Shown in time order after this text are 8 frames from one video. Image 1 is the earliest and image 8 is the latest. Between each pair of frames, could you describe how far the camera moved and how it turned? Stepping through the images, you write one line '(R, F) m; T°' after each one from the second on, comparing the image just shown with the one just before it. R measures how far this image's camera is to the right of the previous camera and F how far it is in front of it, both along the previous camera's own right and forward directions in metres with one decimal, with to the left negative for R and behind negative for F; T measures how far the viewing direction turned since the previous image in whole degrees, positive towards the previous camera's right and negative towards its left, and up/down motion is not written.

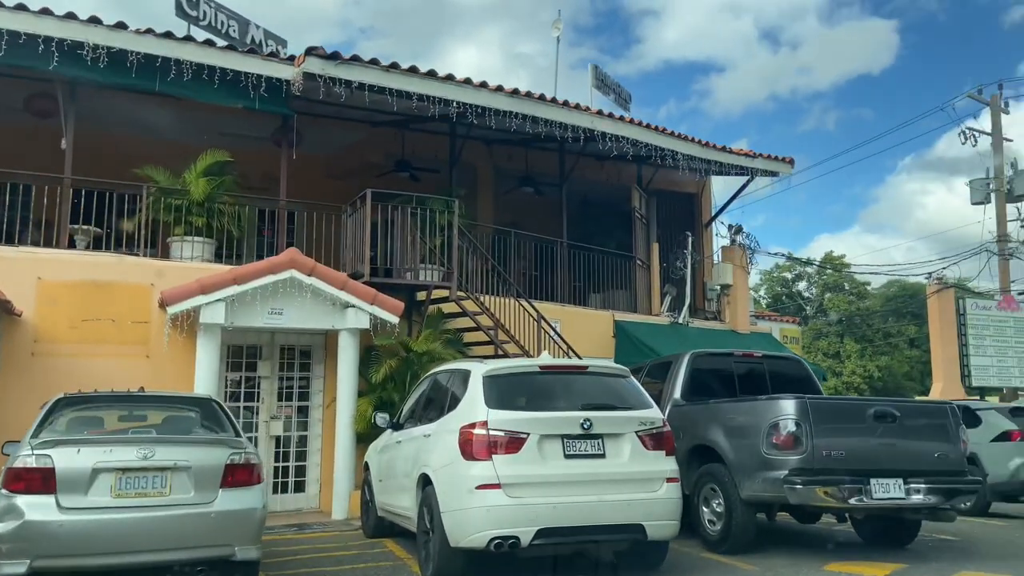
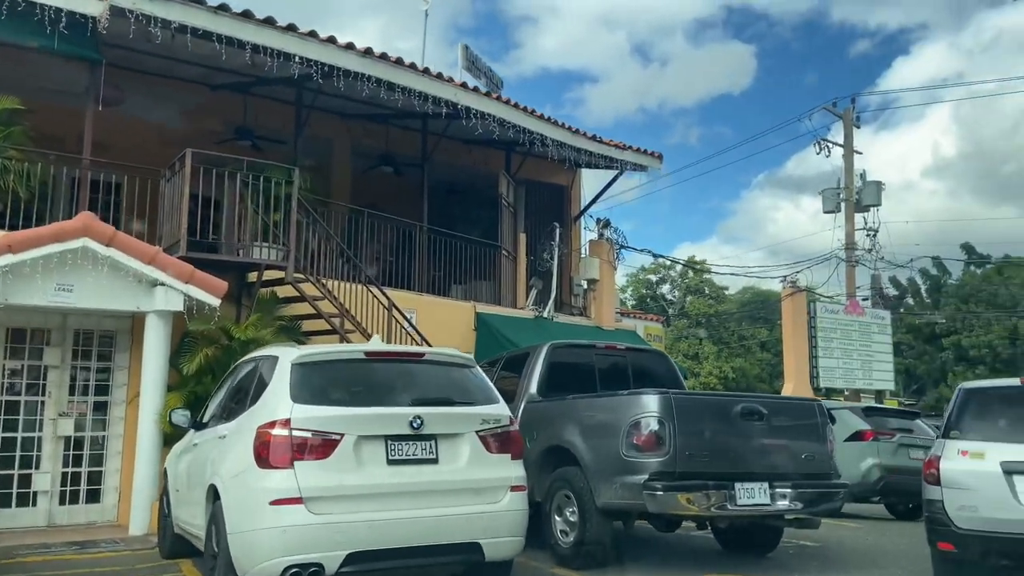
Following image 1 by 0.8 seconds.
(+0.4, +1.1) m; +9°
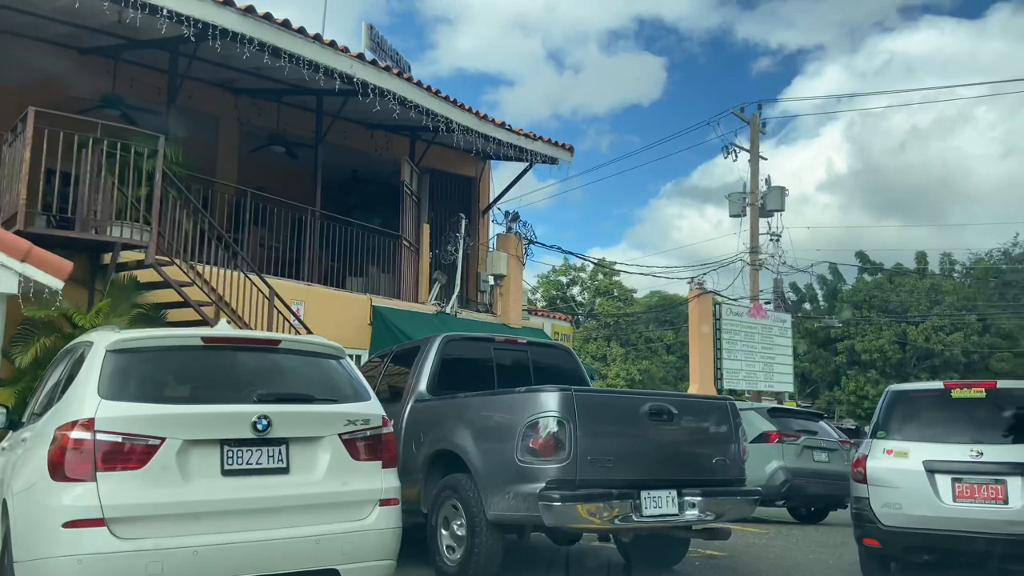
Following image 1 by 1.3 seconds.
(+0.2, +0.9) m; +6°
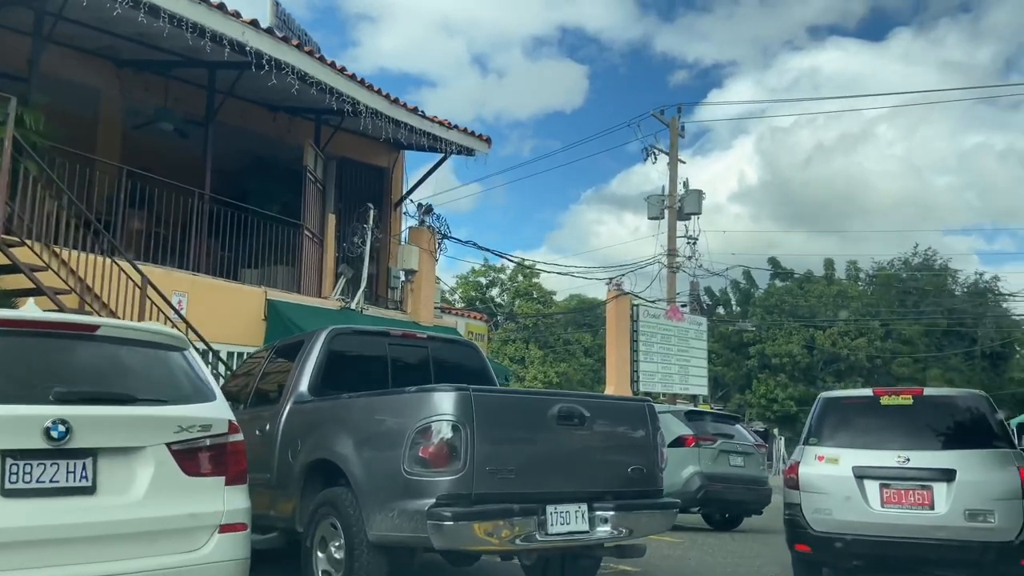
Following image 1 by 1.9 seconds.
(+0.2, +0.8) m; +6°
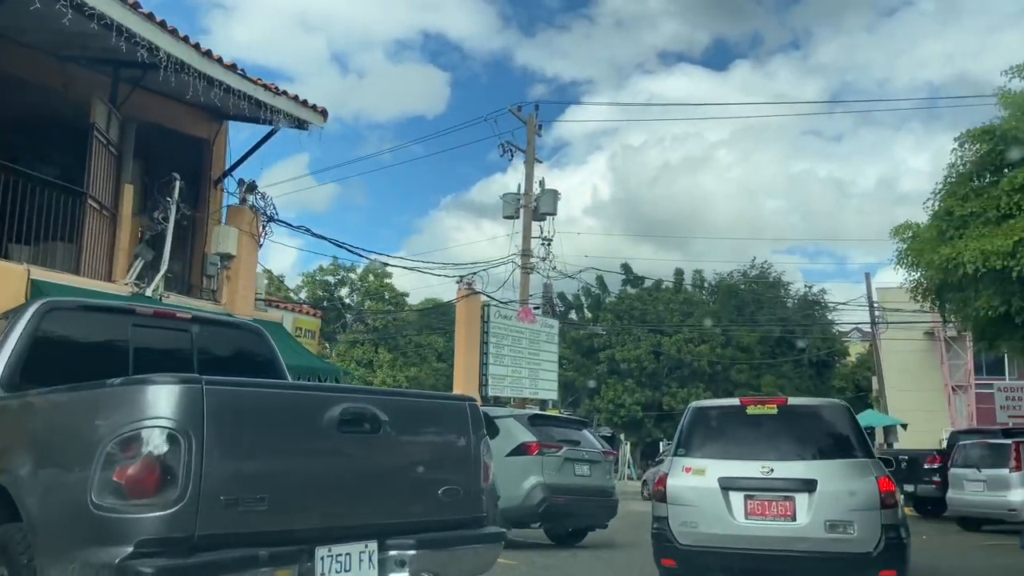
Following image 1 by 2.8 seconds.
(+0.4, +1.5) m; +10°
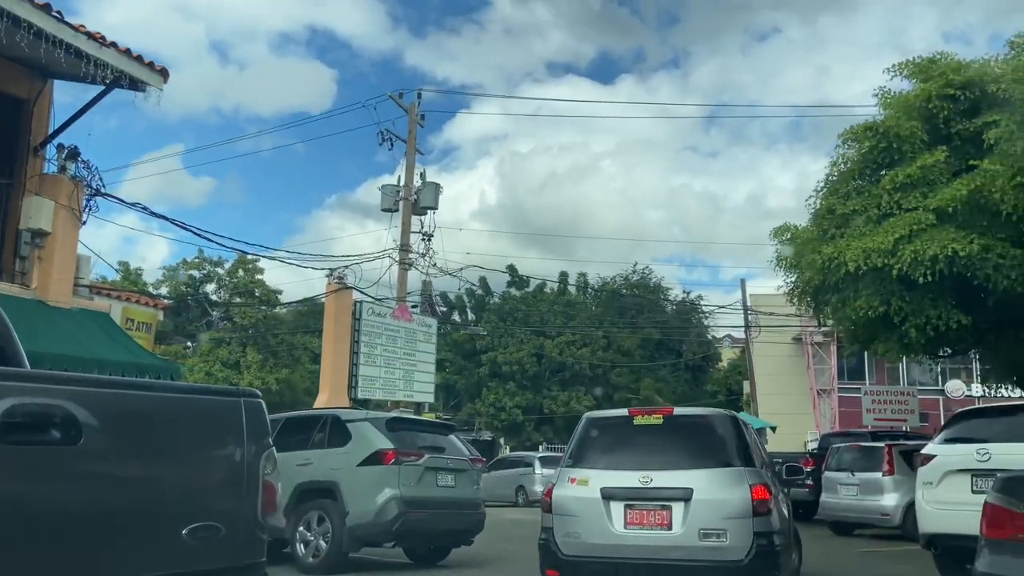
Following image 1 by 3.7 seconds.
(+0.3, +1.2) m; +8°
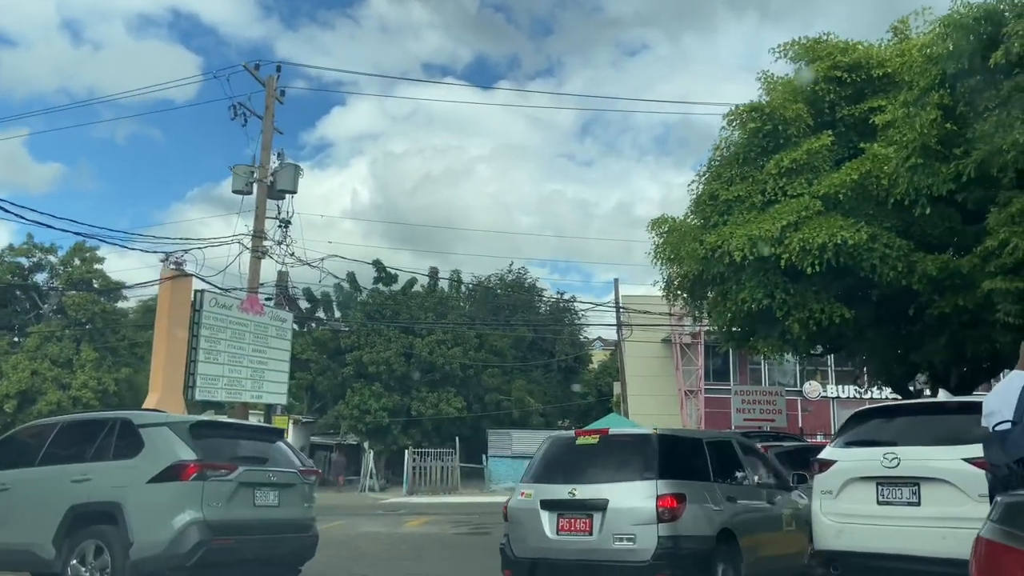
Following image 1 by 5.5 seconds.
(+0.3, +1.5) m; +9°
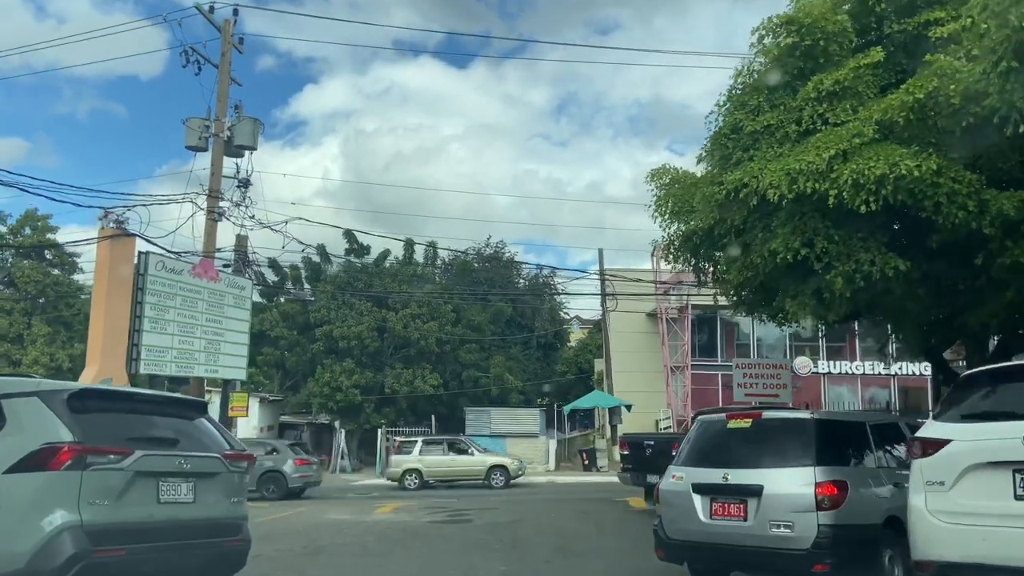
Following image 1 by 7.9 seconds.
(-0.1, +2.0) m; +2°
